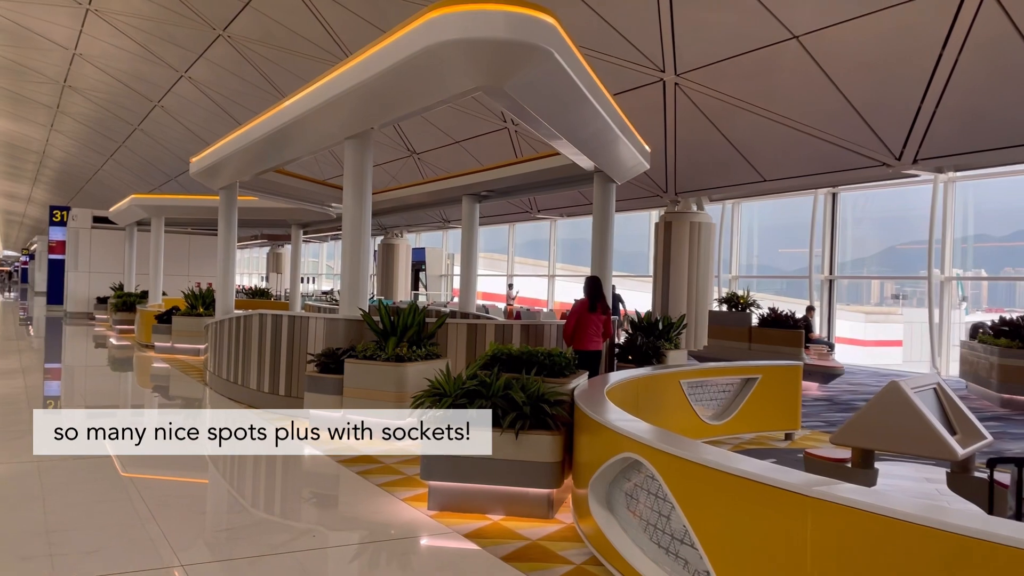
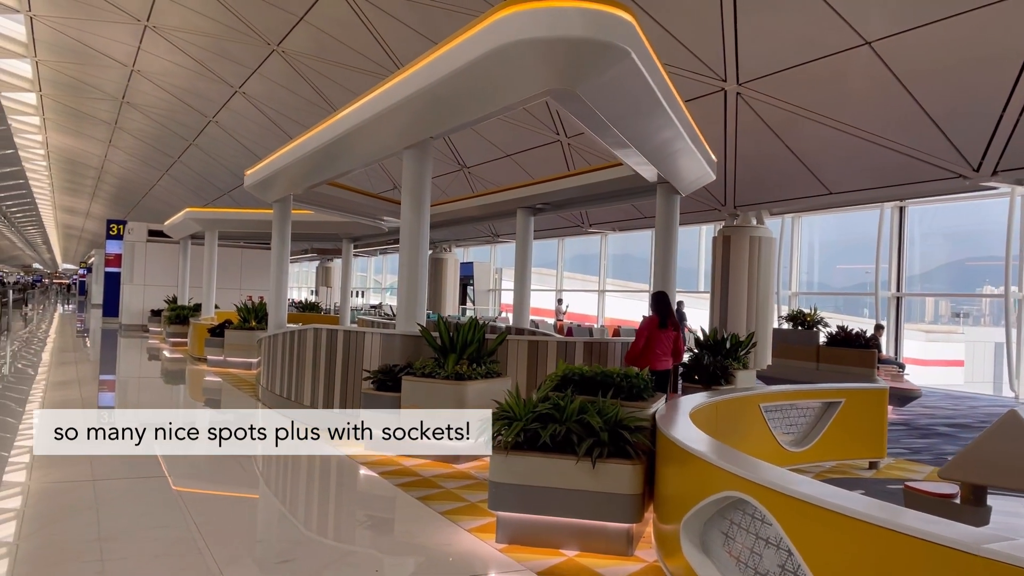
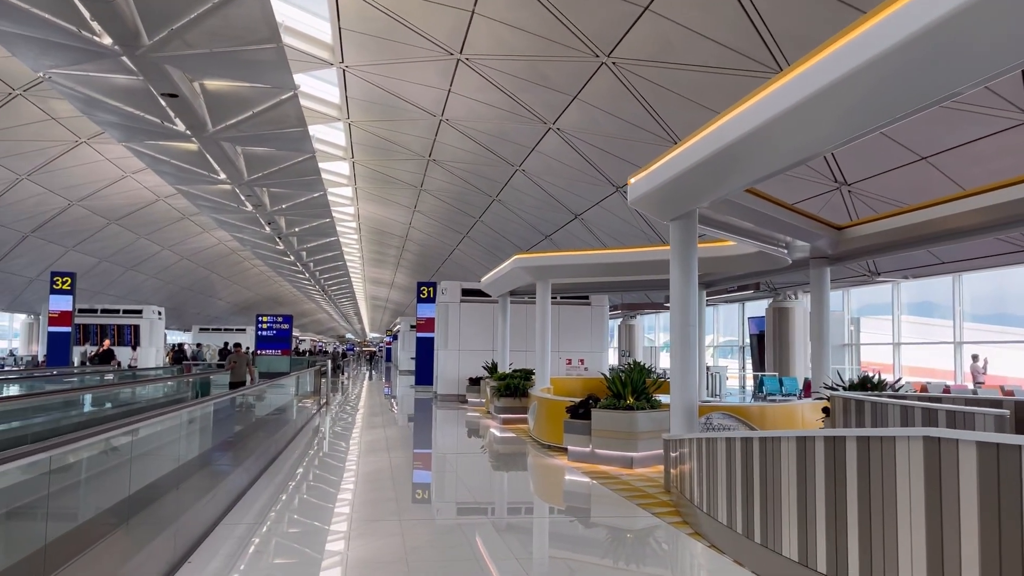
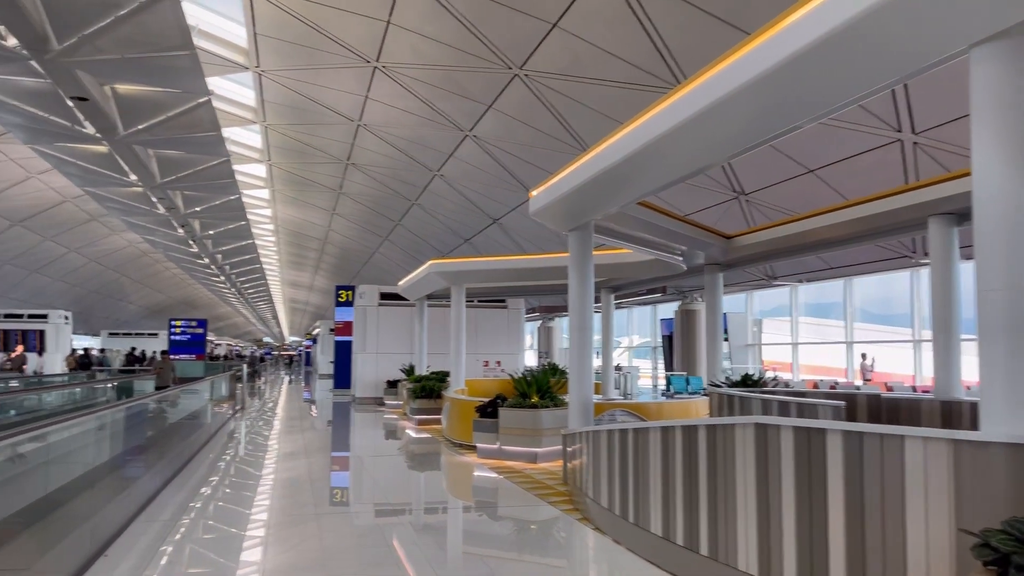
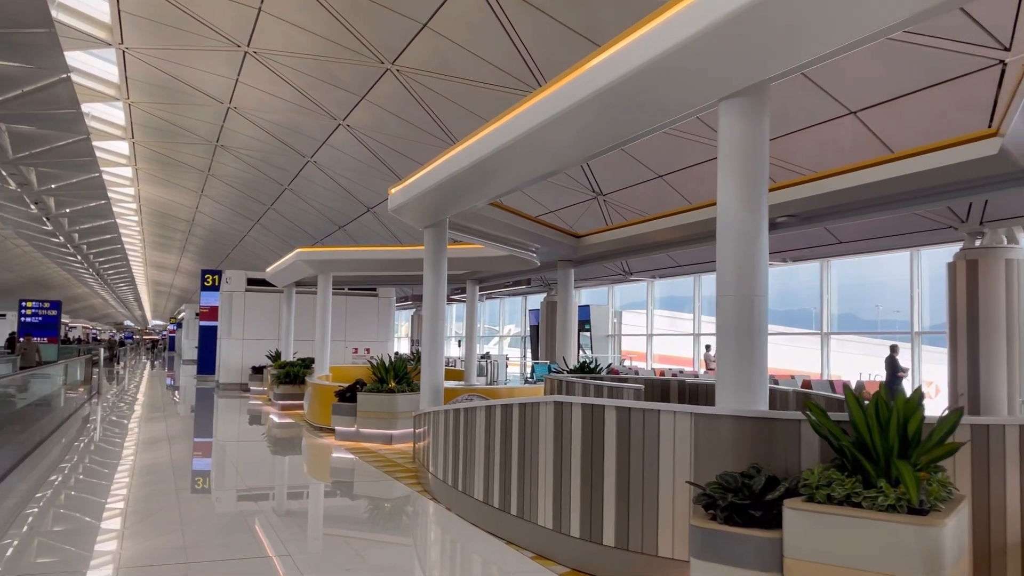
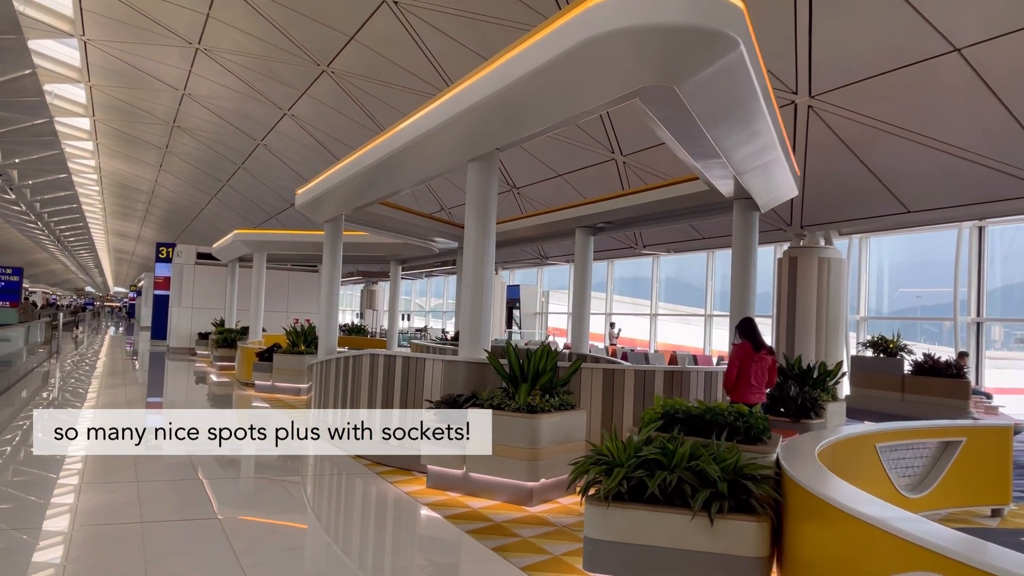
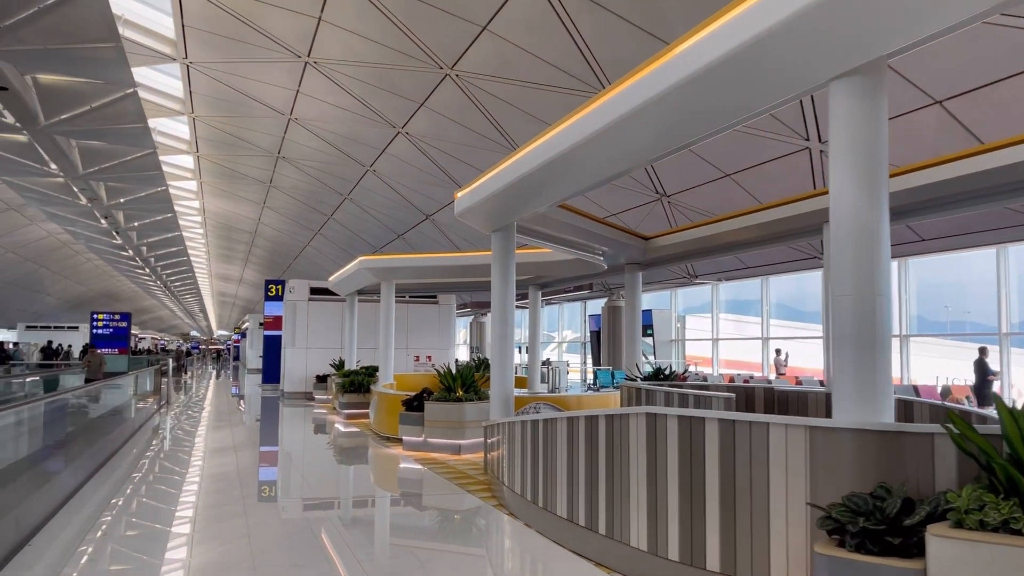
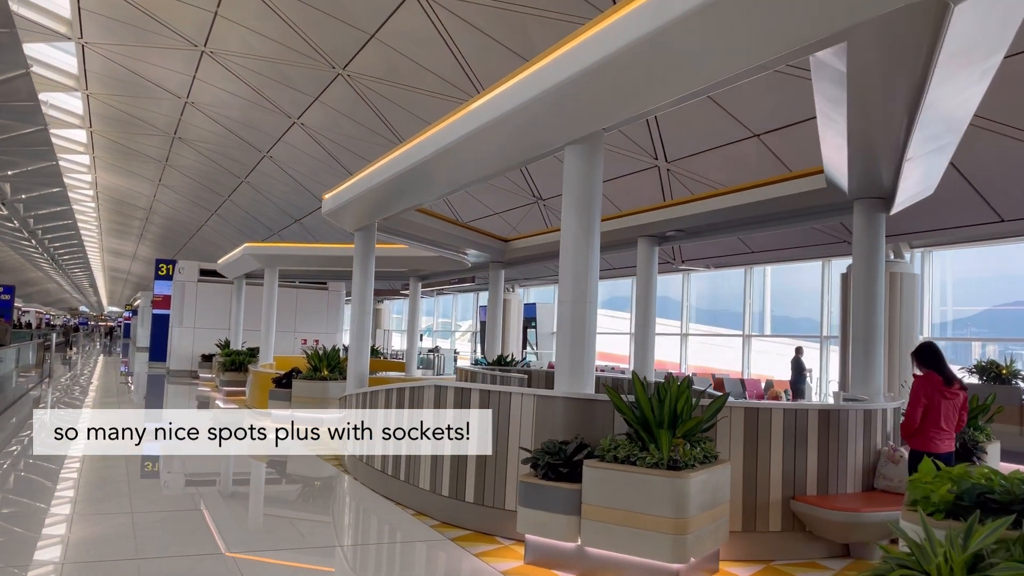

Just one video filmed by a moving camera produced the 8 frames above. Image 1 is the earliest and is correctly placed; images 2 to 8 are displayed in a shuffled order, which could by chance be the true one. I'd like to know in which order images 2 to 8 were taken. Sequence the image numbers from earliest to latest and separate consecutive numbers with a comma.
2, 6, 8, 5, 7, 4, 3
